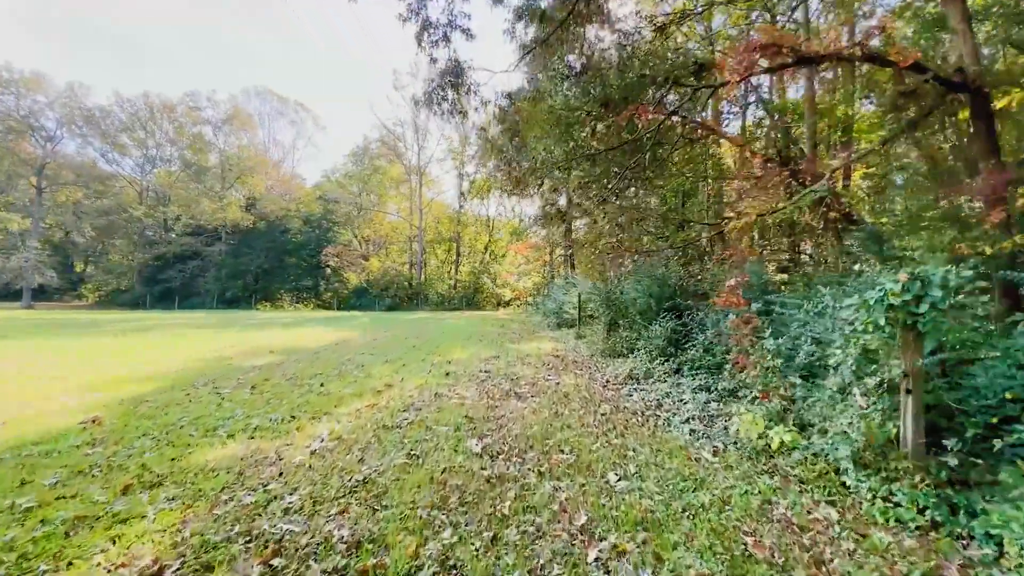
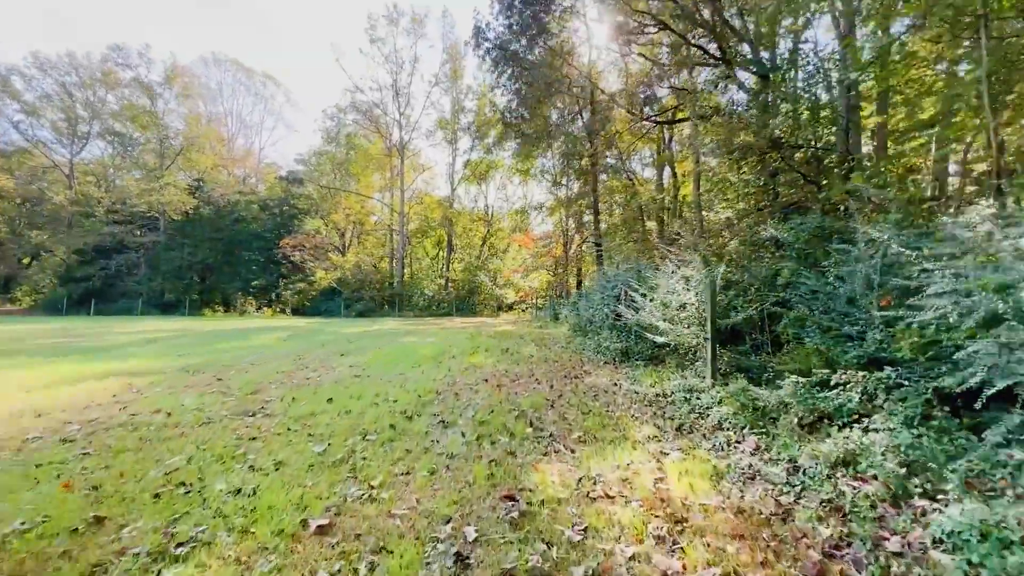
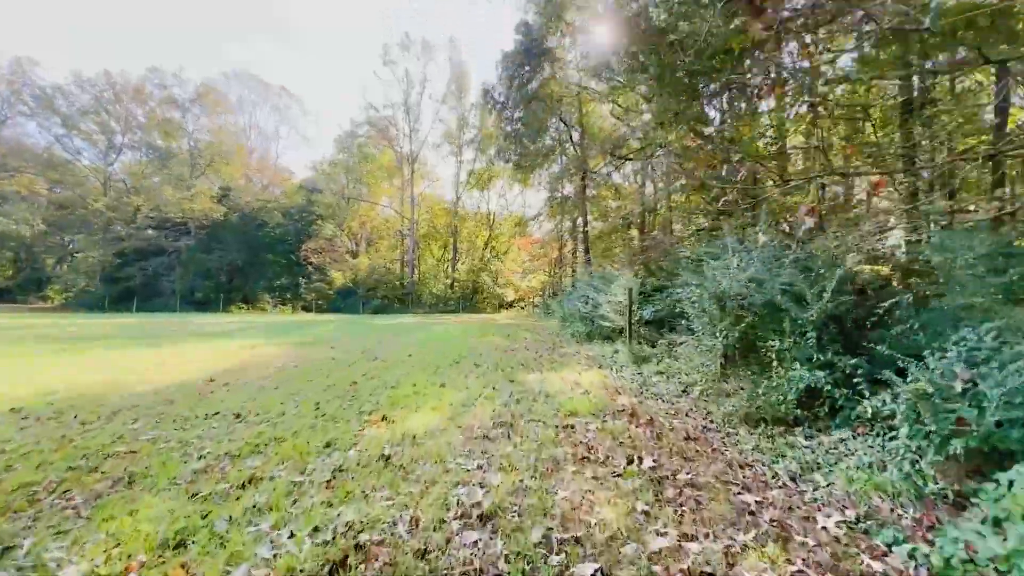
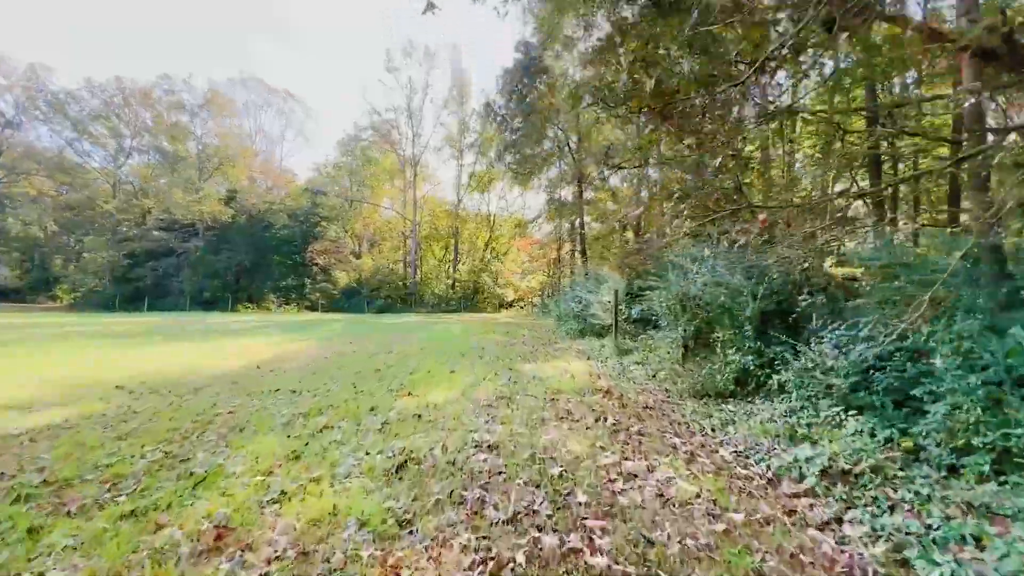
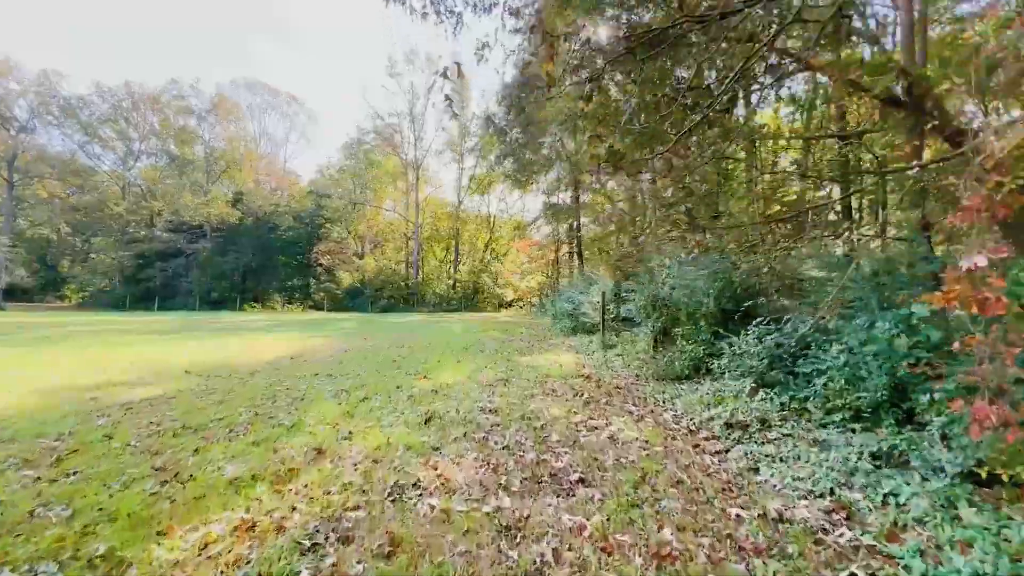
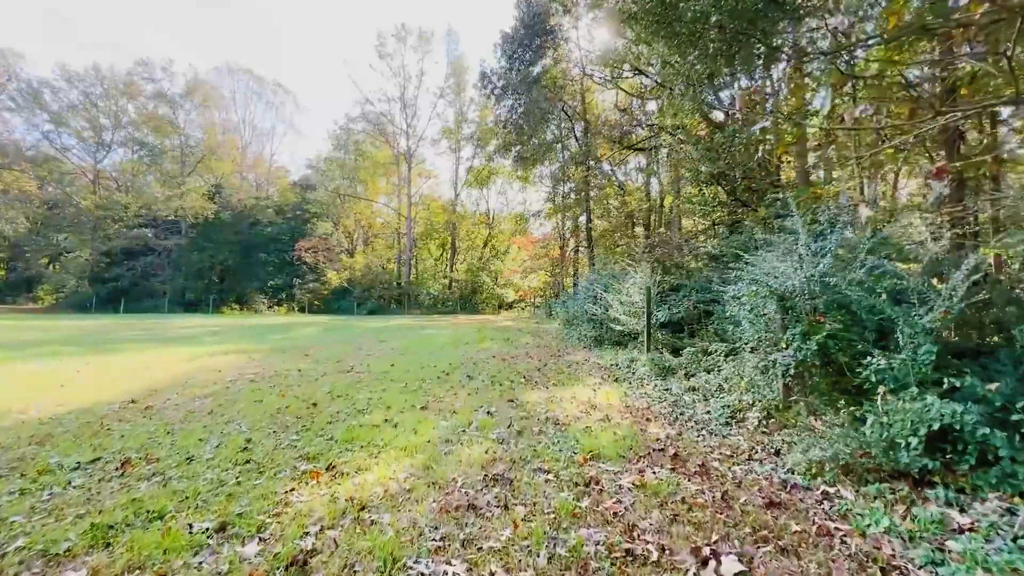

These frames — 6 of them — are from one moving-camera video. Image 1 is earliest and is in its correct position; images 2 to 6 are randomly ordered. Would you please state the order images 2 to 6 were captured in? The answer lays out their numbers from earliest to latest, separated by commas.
5, 4, 3, 6, 2
